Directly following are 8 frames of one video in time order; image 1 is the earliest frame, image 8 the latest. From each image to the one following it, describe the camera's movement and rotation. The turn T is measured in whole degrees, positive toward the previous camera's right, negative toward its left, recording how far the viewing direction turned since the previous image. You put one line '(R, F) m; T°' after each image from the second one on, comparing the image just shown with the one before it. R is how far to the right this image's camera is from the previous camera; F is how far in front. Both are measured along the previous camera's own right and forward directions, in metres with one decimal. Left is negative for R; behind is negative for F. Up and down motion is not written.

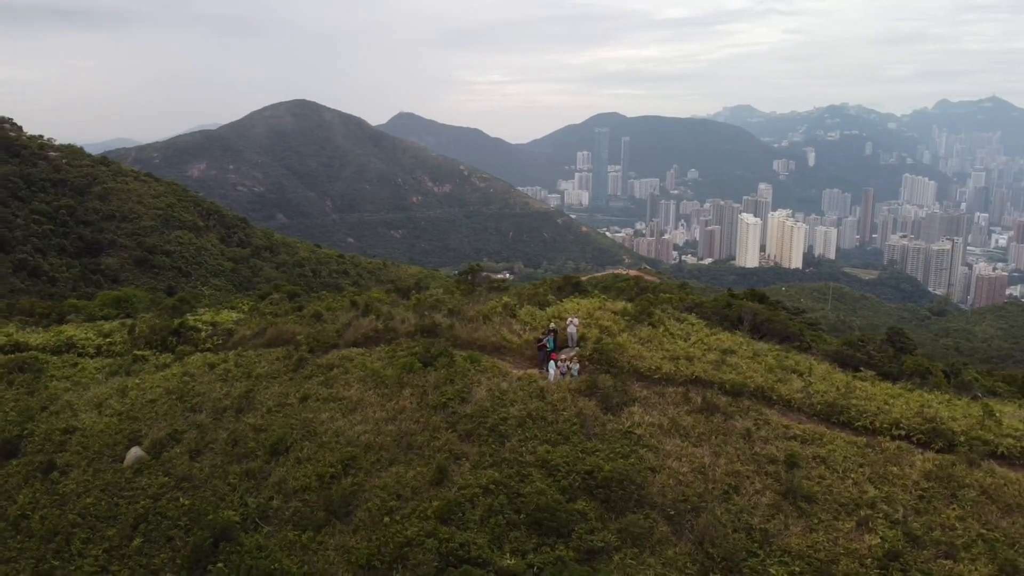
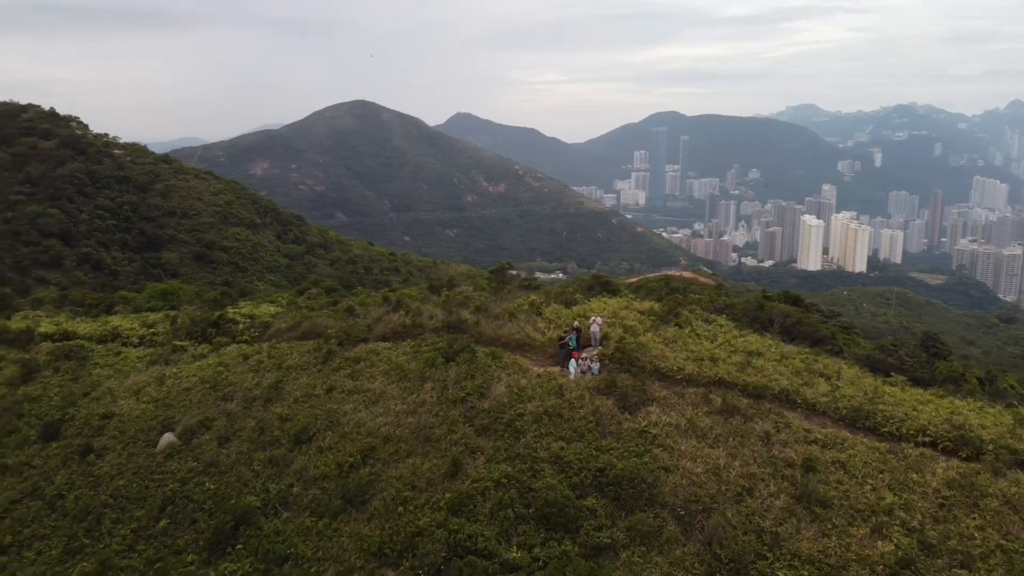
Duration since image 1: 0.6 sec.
(+0.5, -0.1) m; -4°
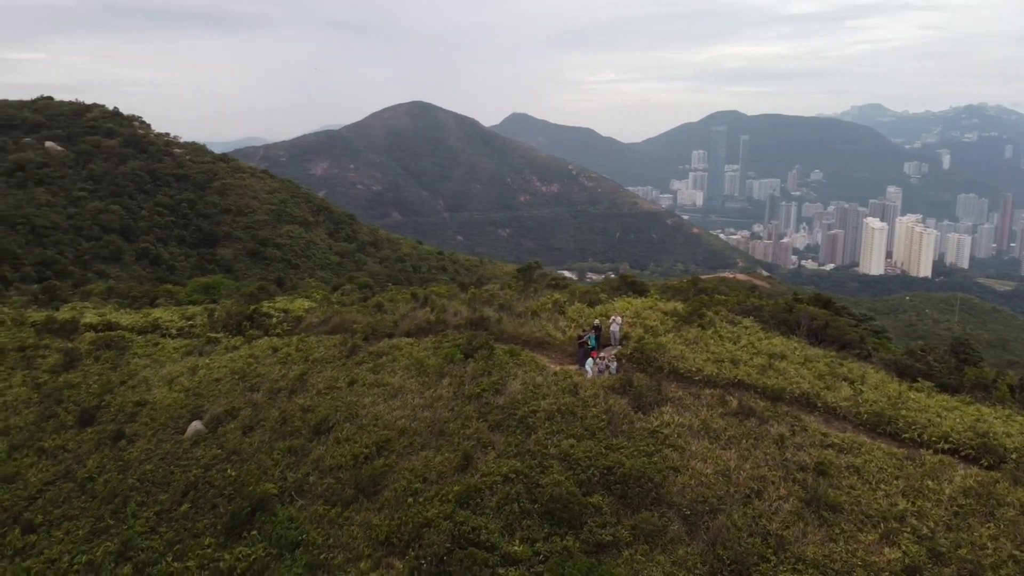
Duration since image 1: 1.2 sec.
(+0.5, -0.1) m; -4°
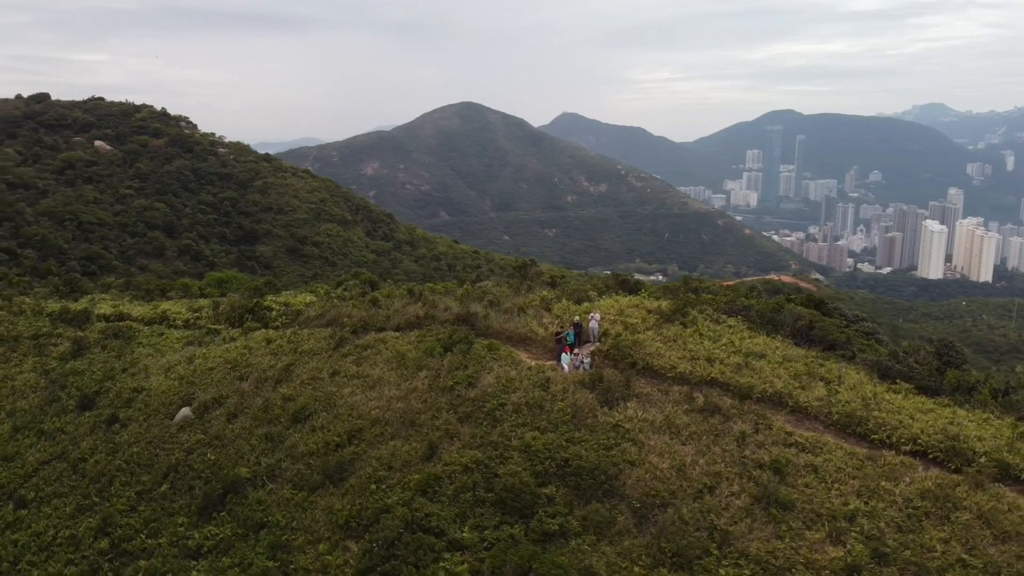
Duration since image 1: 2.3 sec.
(+1.1, -0.2) m; -4°
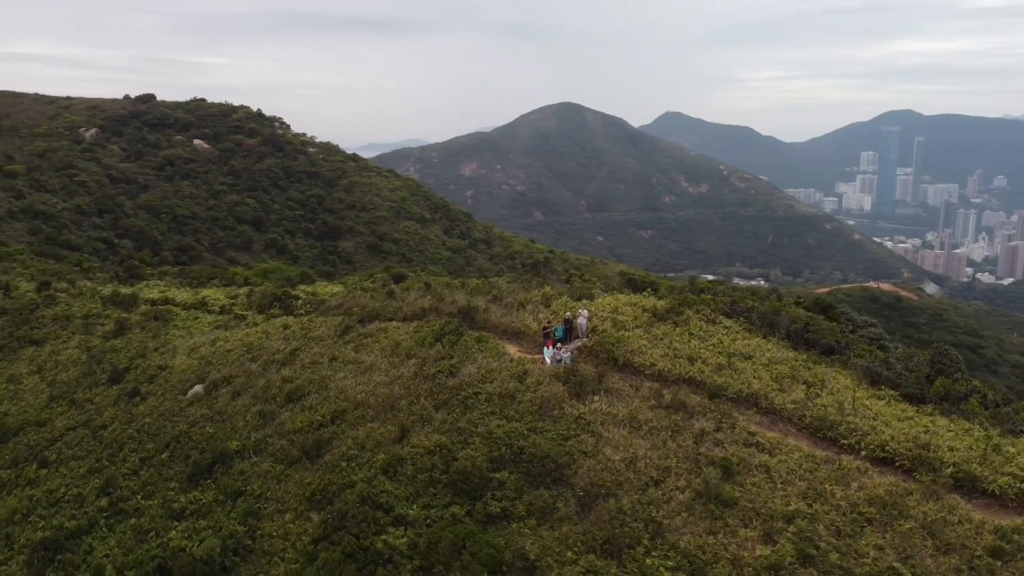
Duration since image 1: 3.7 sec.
(+1.7, -0.3) m; -7°
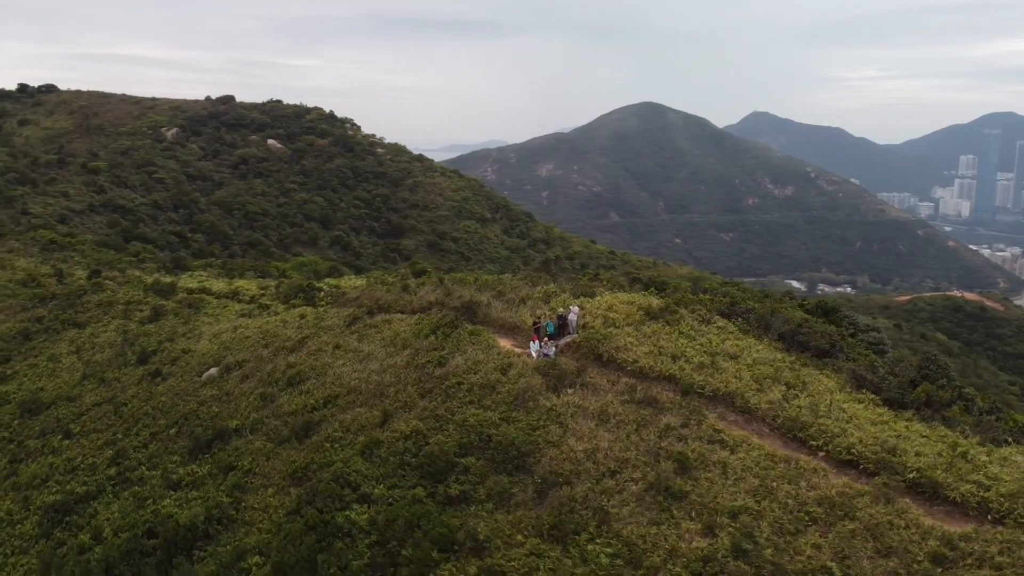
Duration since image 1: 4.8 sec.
(+1.4, -0.3) m; -6°
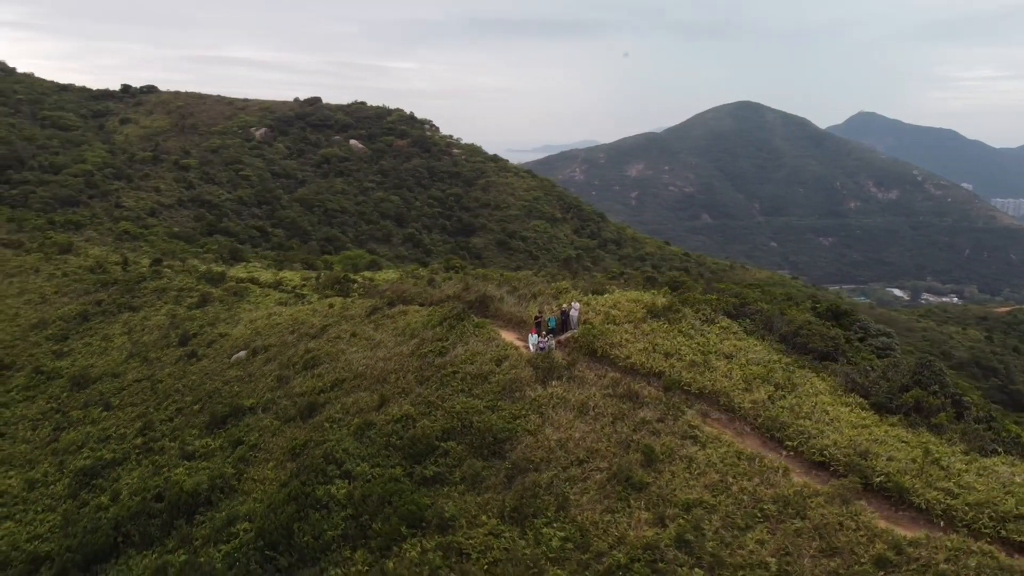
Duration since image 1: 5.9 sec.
(+1.4, -0.3) m; -7°
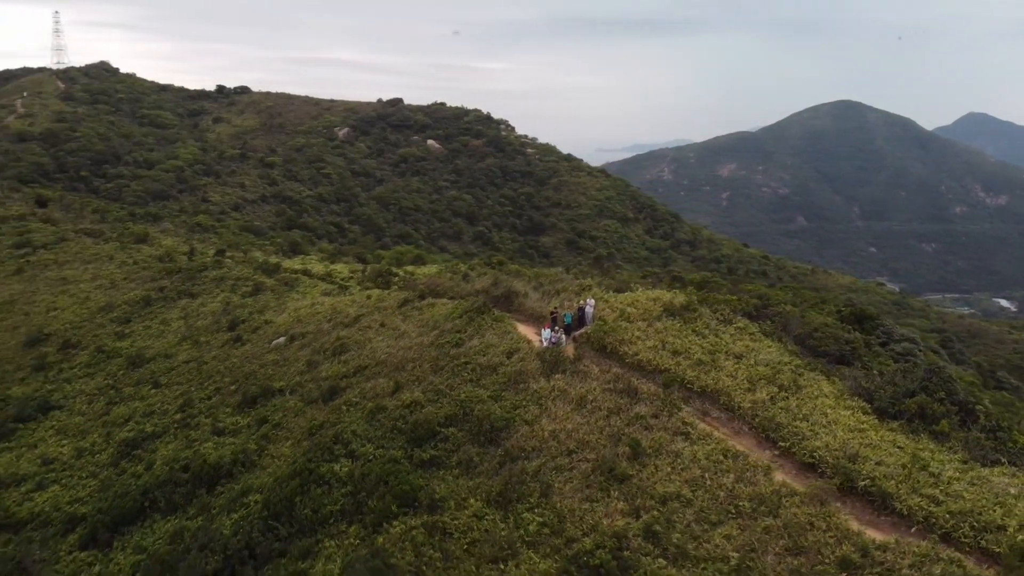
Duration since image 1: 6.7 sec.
(+1.2, -0.3) m; -6°
